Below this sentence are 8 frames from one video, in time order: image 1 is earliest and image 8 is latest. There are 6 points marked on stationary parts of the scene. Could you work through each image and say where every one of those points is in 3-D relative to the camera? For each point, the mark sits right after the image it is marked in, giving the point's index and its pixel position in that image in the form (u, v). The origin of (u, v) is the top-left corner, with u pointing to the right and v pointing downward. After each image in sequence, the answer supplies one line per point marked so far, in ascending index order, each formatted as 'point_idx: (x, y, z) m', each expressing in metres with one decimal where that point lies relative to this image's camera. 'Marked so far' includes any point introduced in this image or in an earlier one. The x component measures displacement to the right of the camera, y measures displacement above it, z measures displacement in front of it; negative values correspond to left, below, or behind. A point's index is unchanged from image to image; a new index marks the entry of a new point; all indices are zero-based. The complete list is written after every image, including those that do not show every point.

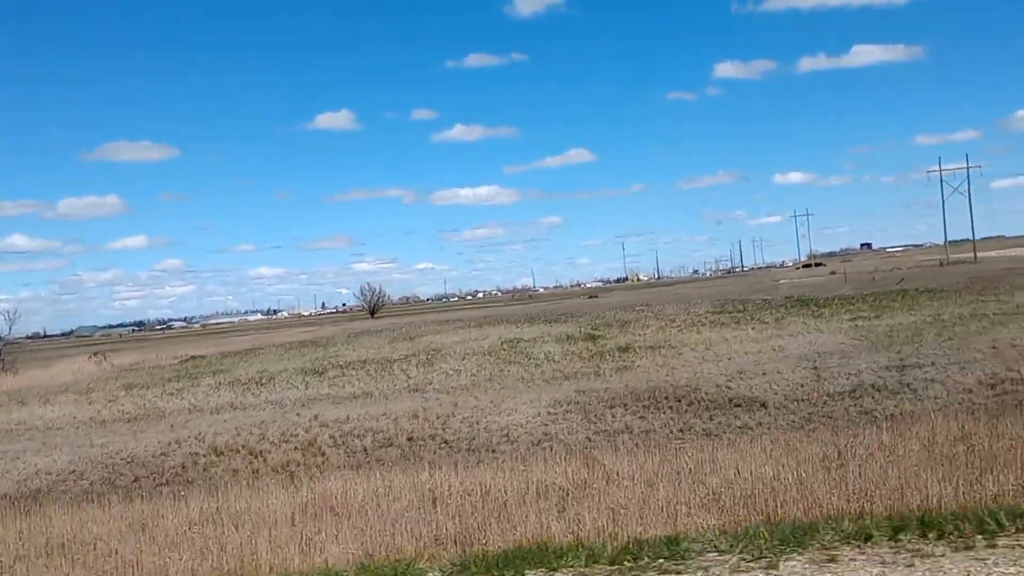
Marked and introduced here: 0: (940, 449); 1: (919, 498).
0: (+7.3, -2.8, +19.0) m
1: (+5.7, -2.8, +15.5) m
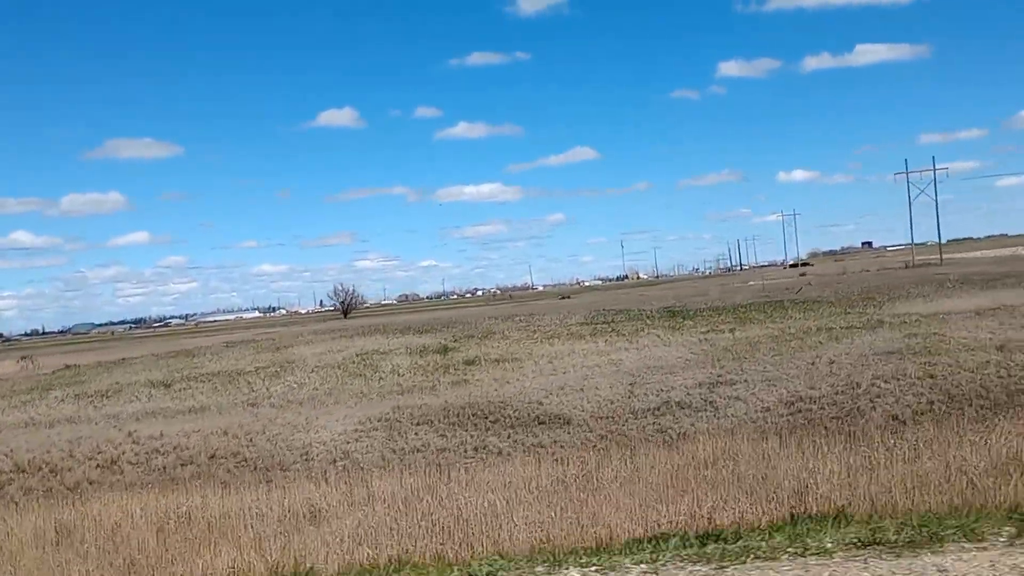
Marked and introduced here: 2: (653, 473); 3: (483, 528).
0: (+3.0, -3.2, +19.1) m
1: (+1.4, -3.2, +15.5) m
2: (+2.5, -3.2, +19.6) m
3: (-0.4, -3.4, +16.0) m
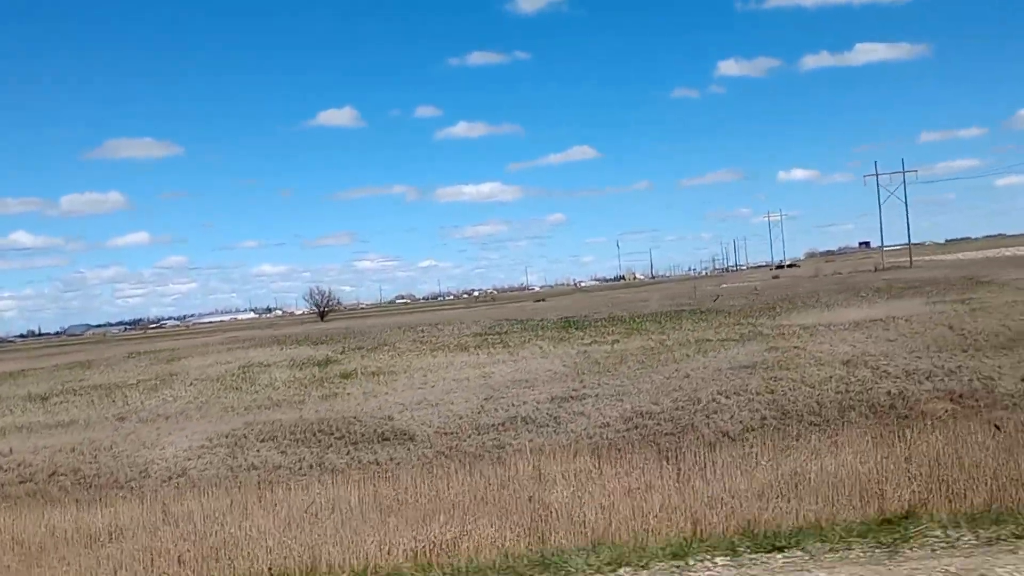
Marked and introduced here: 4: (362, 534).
0: (-0.4, -3.5, +19.1) m
1: (-2.0, -3.5, +15.6) m
2: (-1.0, -3.6, +19.6) m
3: (-3.8, -3.8, +16.0) m
4: (-2.2, -3.6, +16.1) m
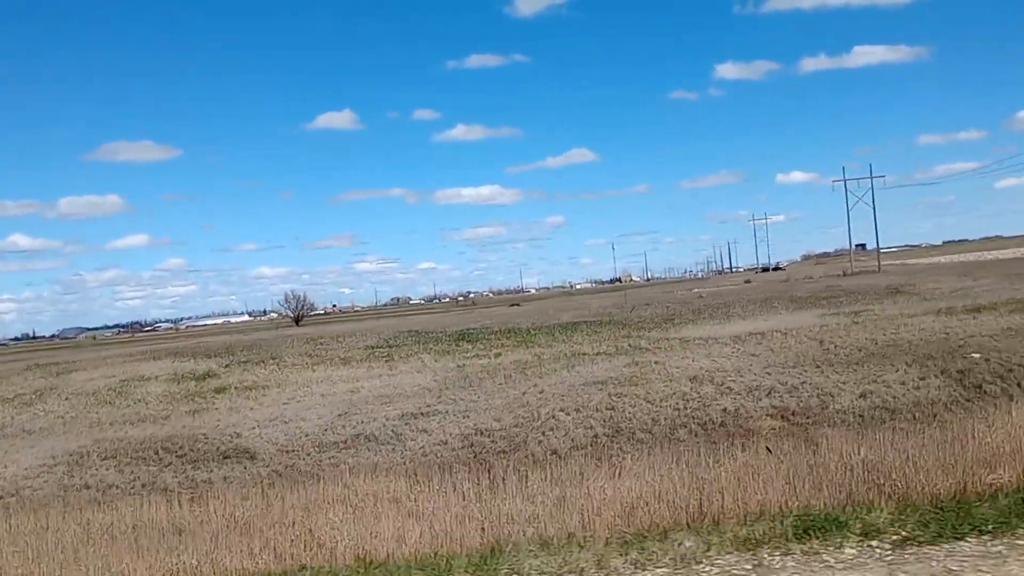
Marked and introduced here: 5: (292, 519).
0: (-3.8, -3.9, +19.1) m
1: (-5.4, -3.9, +15.6) m
2: (-4.4, -4.0, +19.6) m
3: (-7.2, -4.2, +16.0) m
4: (-5.6, -4.0, +16.1) m
5: (-3.7, -3.9, +18.6) m
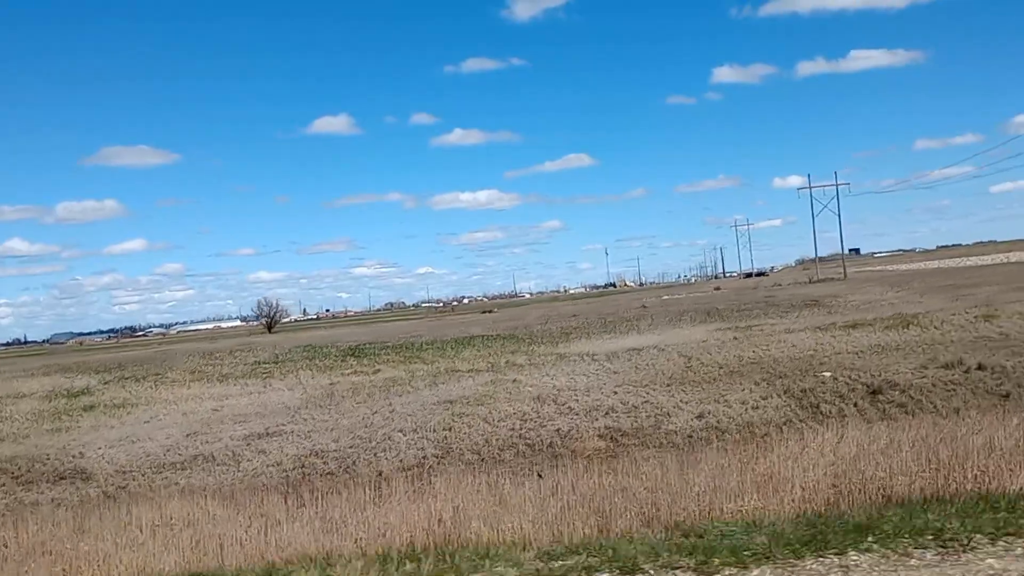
0: (-7.4, -4.3, +19.0) m
1: (-8.9, -4.3, +15.5) m
2: (-7.9, -4.4, +19.5) m
3: (-10.7, -4.6, +15.9) m
4: (-9.1, -4.4, +15.9) m
5: (-7.2, -4.3, +18.5) m
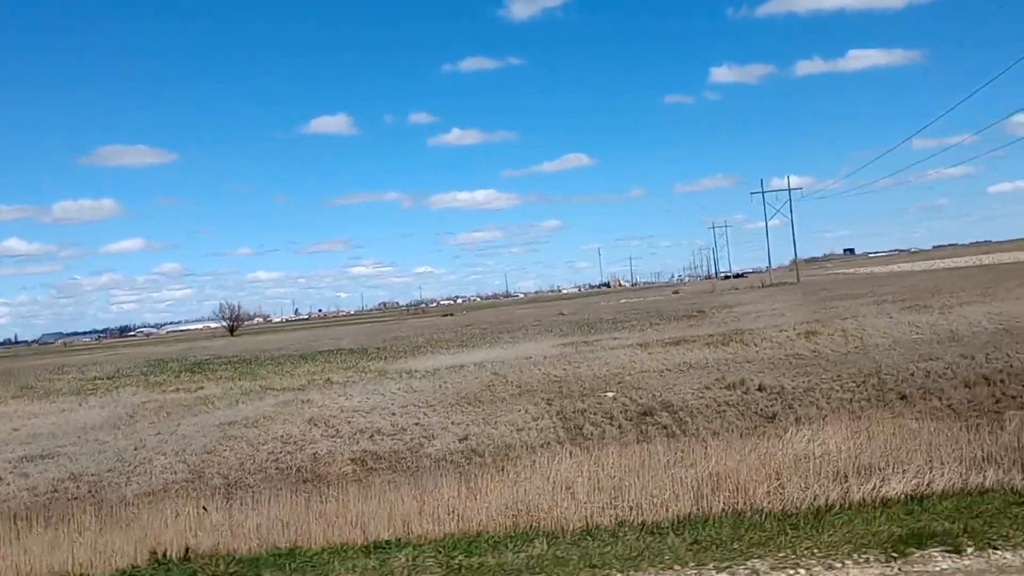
0: (-12.5, -4.8, +18.9) m
1: (-14.0, -4.8, +15.3) m
2: (-13.1, -4.9, +19.4) m
3: (-15.8, -5.1, +15.7) m
4: (-14.2, -4.9, +15.8) m
5: (-12.4, -4.8, +18.4) m
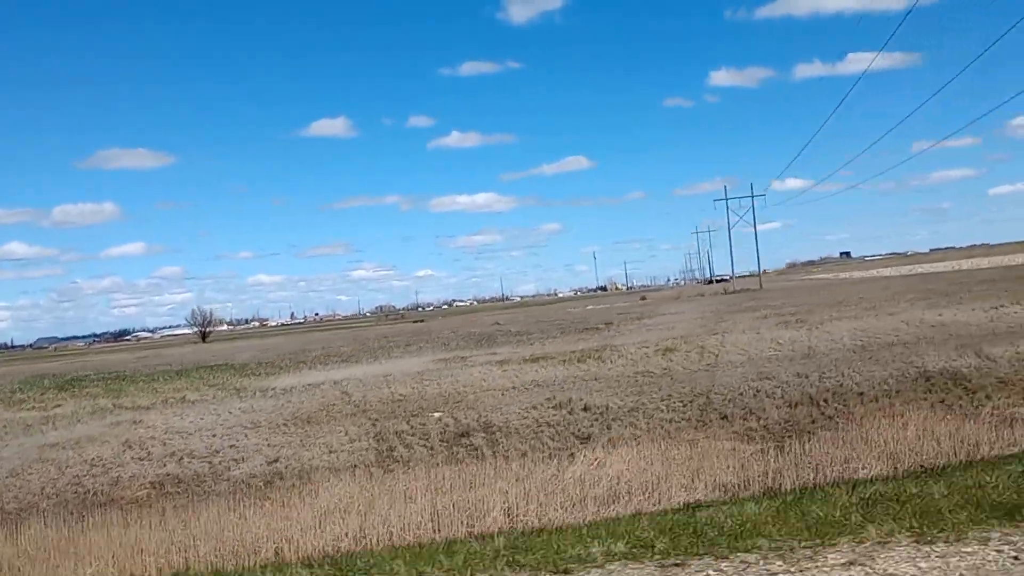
0: (-16.7, -5.3, +18.7) m
1: (-18.1, -5.3, +15.1) m
2: (-17.3, -5.4, +19.2) m
3: (-19.9, -5.5, +15.5) m
4: (-18.3, -5.3, +15.6) m
5: (-16.5, -5.3, +18.3) m
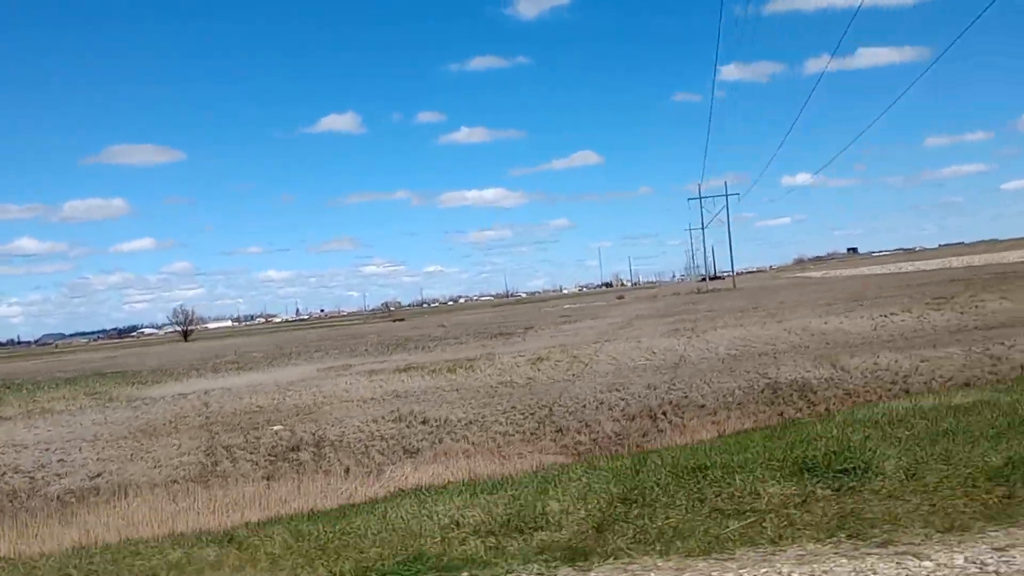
0: (-20.6, -5.7, +18.7) m
1: (-22.0, -5.6, +15.1) m
2: (-21.2, -5.7, +19.2) m
3: (-23.8, -5.9, +15.5) m
4: (-22.2, -5.7, +15.6) m
5: (-20.4, -5.6, +18.3) m
